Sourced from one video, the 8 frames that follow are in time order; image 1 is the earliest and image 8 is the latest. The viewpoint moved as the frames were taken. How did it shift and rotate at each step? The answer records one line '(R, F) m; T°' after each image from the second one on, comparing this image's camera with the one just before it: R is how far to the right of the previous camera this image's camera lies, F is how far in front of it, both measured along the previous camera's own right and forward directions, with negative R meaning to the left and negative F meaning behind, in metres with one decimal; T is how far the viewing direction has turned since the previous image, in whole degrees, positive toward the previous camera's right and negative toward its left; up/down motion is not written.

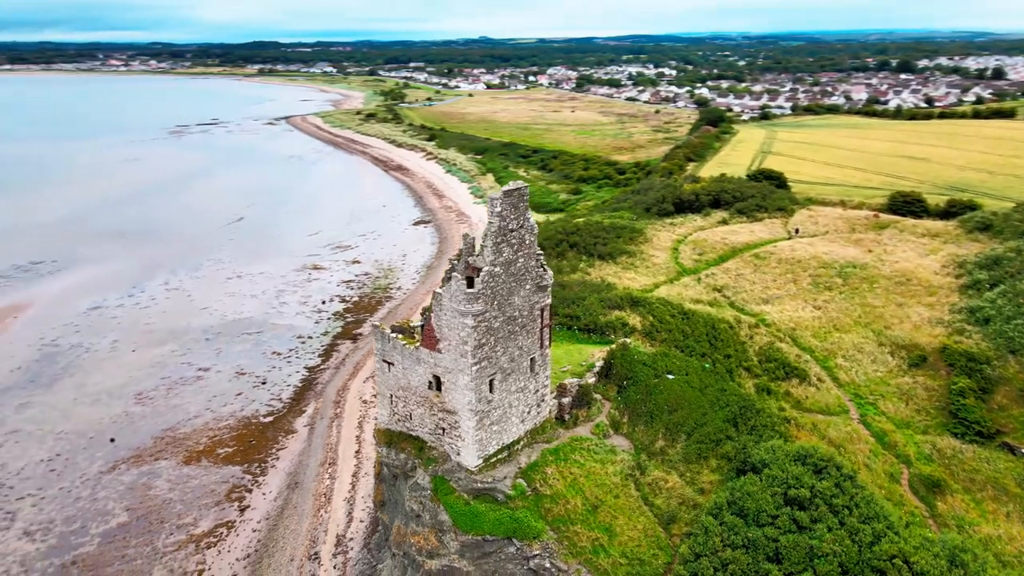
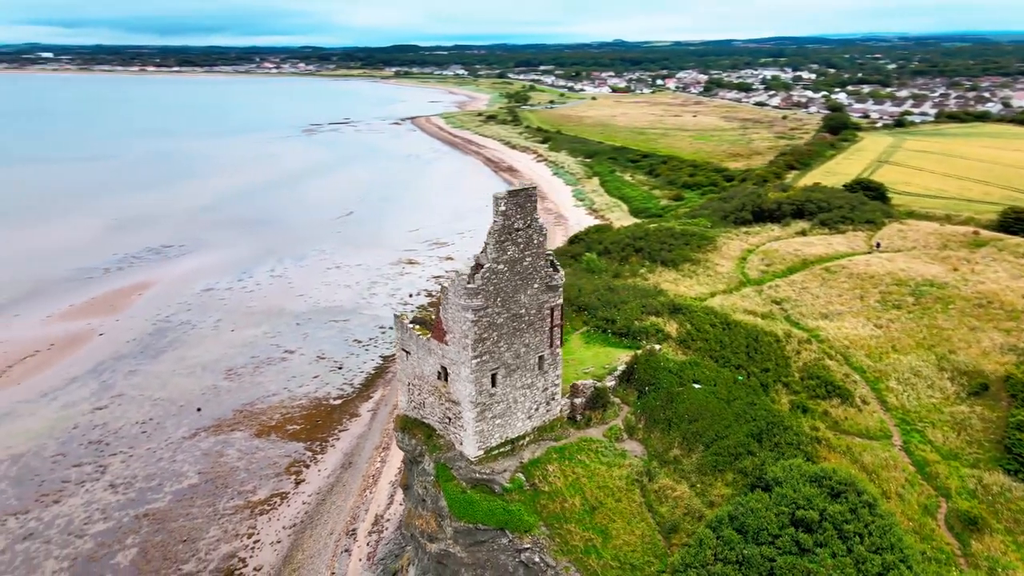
(+2.0, -0.2) m; -9°
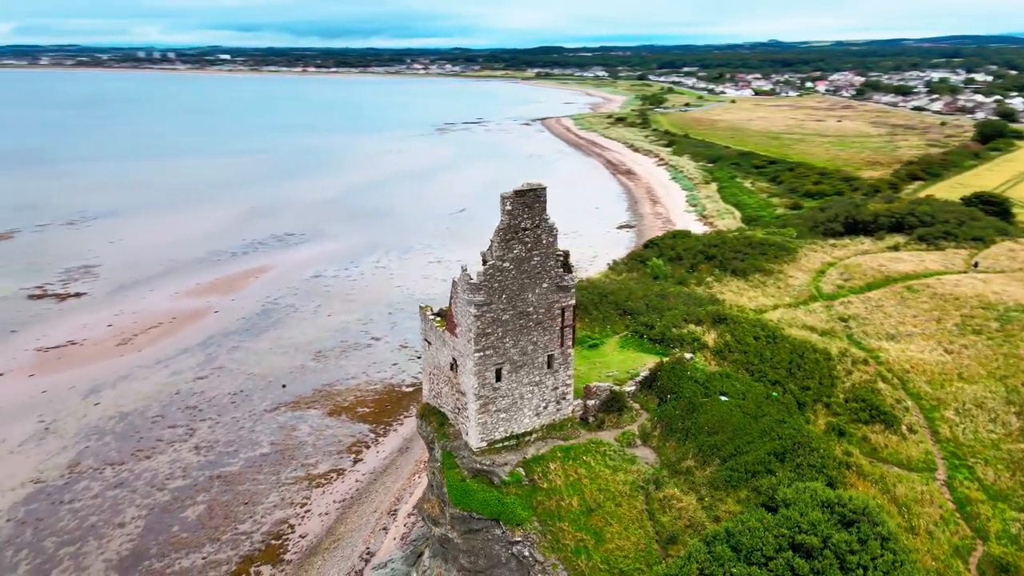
(+2.2, -0.1) m; -10°
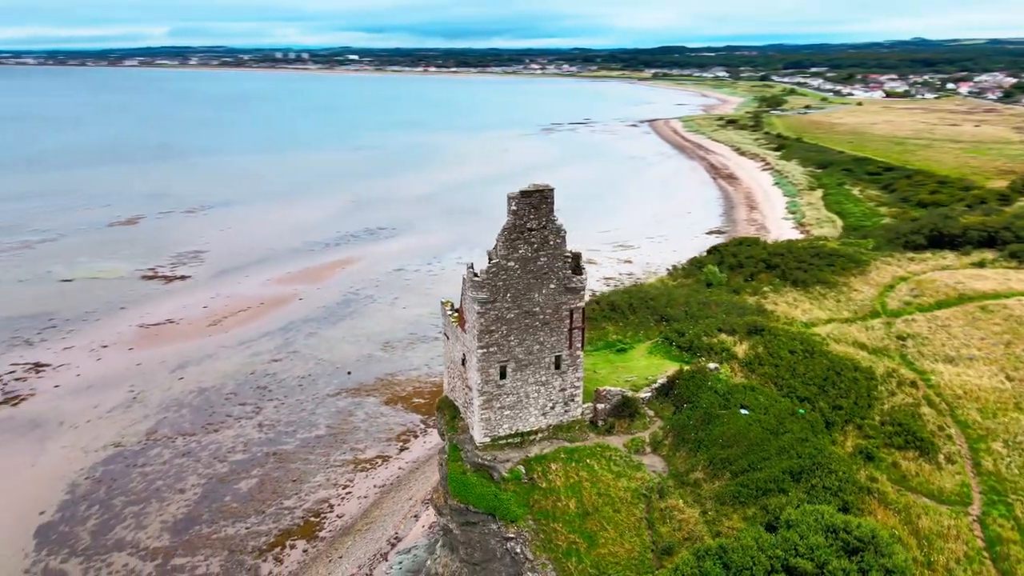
(+1.9, 0.0) m; -8°
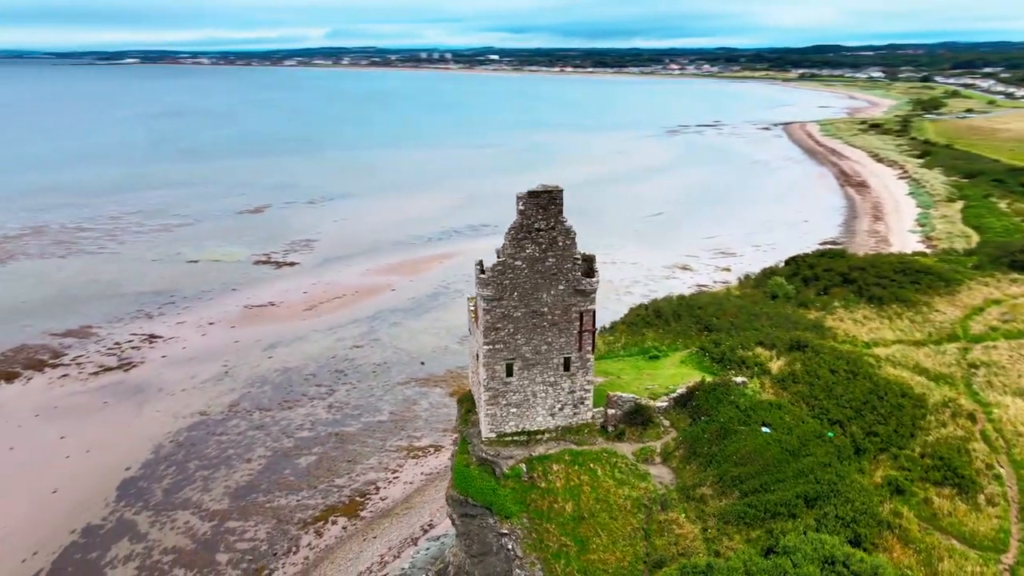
(+2.2, +0.1) m; -10°
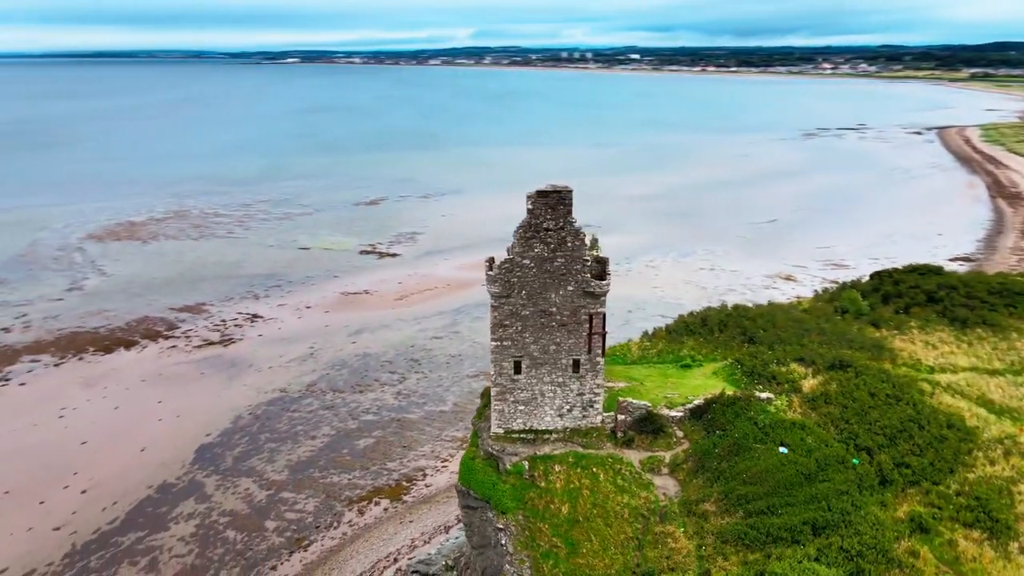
(+2.2, +0.1) m; -10°
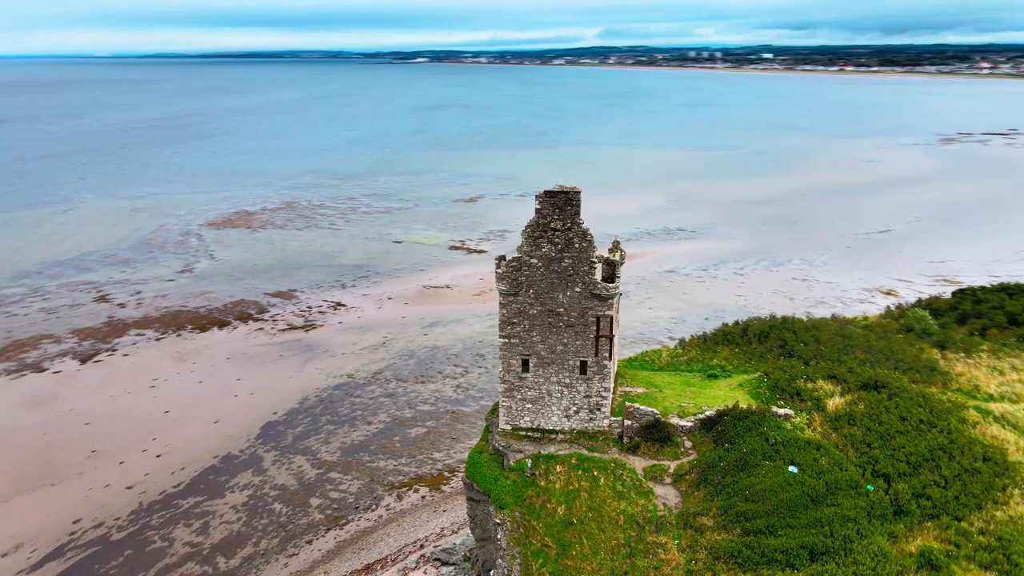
(+2.0, 0.0) m; -9°
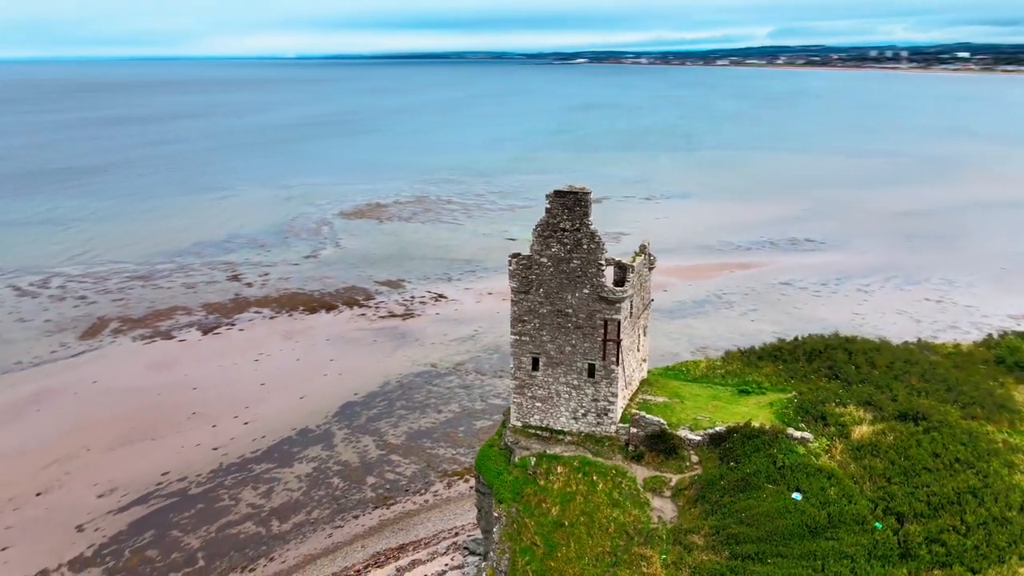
(+2.5, +0.1) m; -11°
